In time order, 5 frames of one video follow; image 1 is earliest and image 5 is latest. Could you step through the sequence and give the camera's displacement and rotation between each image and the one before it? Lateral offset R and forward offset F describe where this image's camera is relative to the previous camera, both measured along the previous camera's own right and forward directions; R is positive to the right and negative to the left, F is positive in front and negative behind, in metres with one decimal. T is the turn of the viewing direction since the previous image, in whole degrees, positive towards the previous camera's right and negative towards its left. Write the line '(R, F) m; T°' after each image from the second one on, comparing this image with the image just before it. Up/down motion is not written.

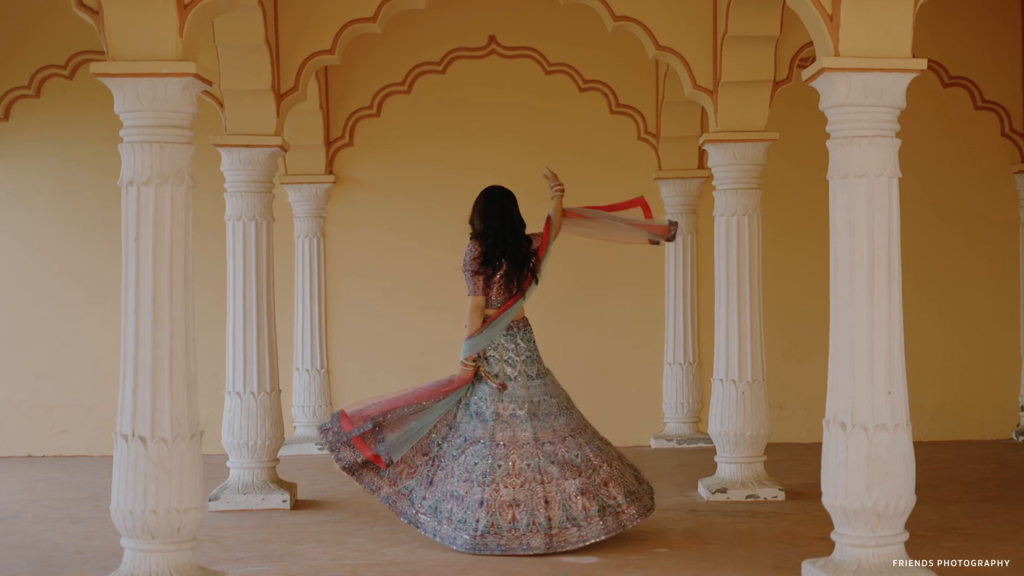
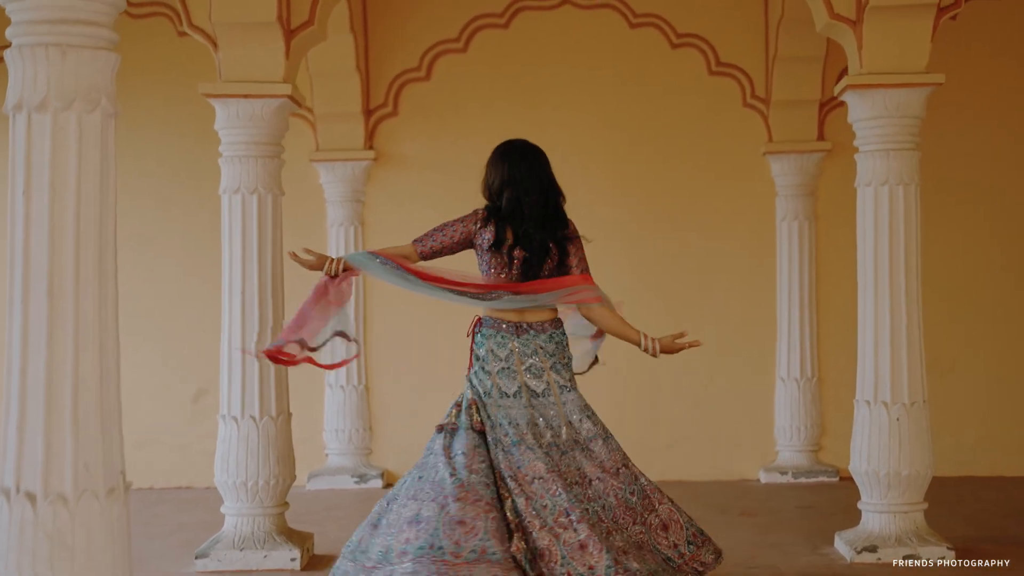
(0.0, +1.6) m; -4°
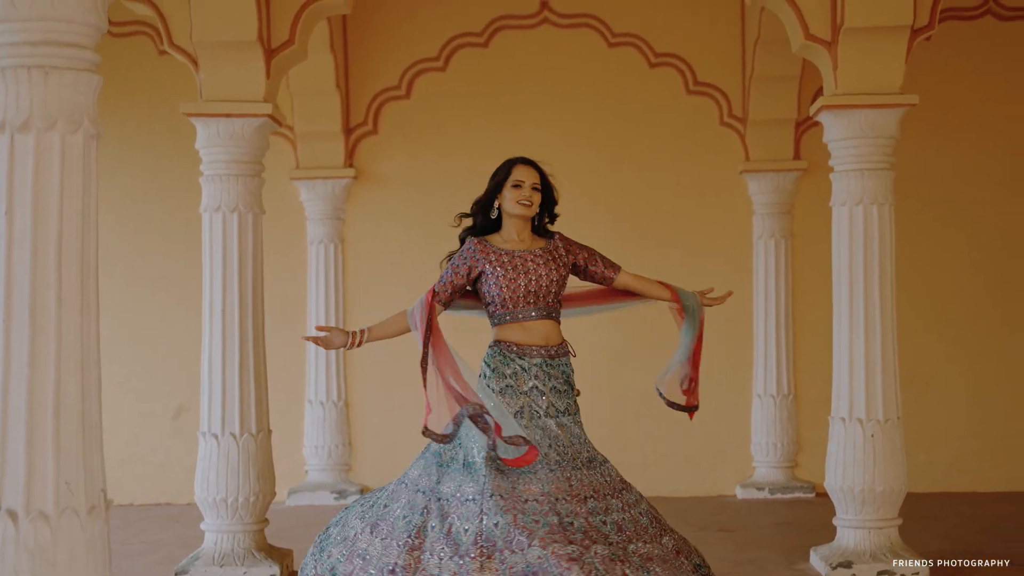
(0.0, 0.0) m; +1°
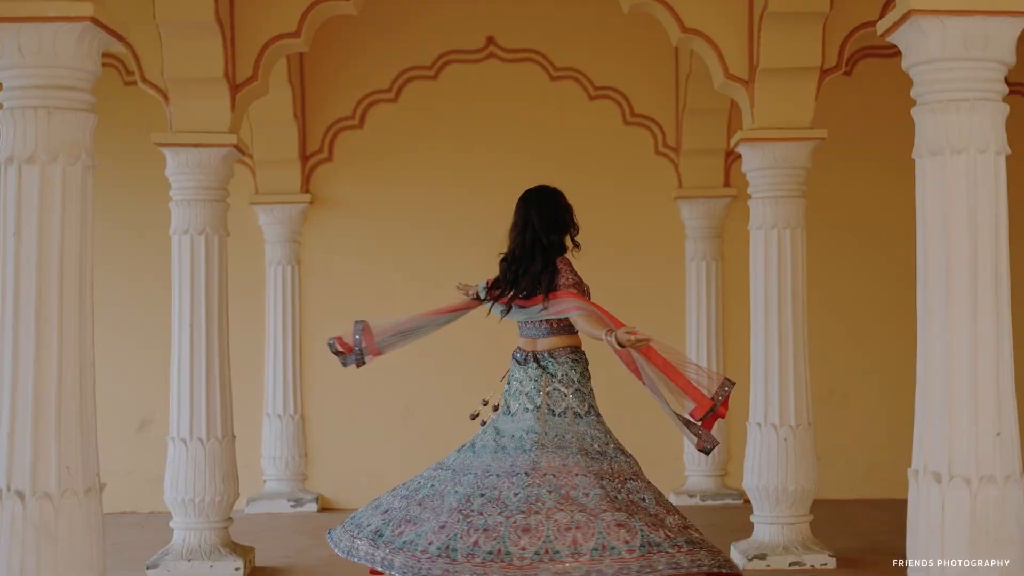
(0.0, -0.5) m; +3°
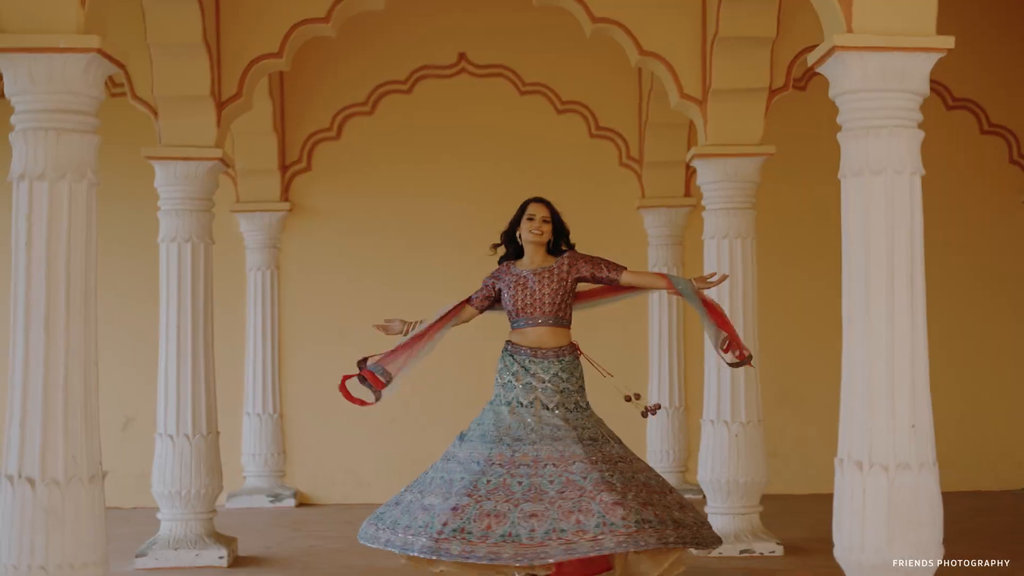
(0.0, -0.4) m; +1°
